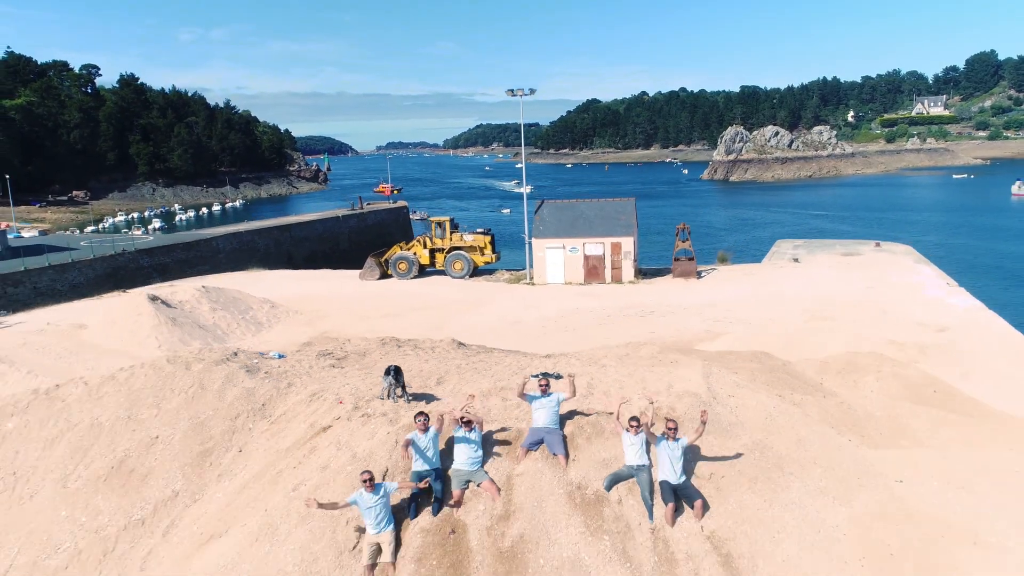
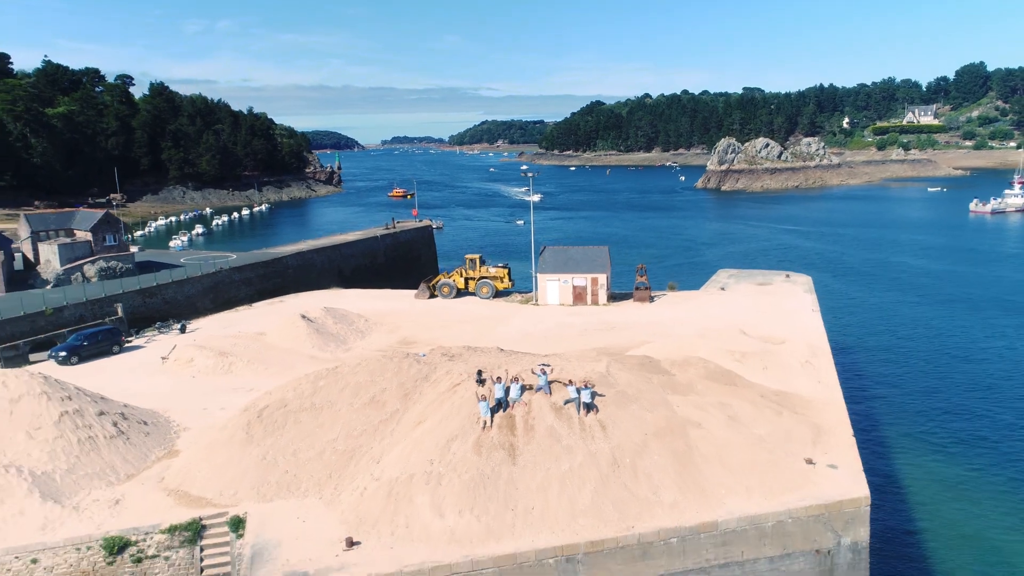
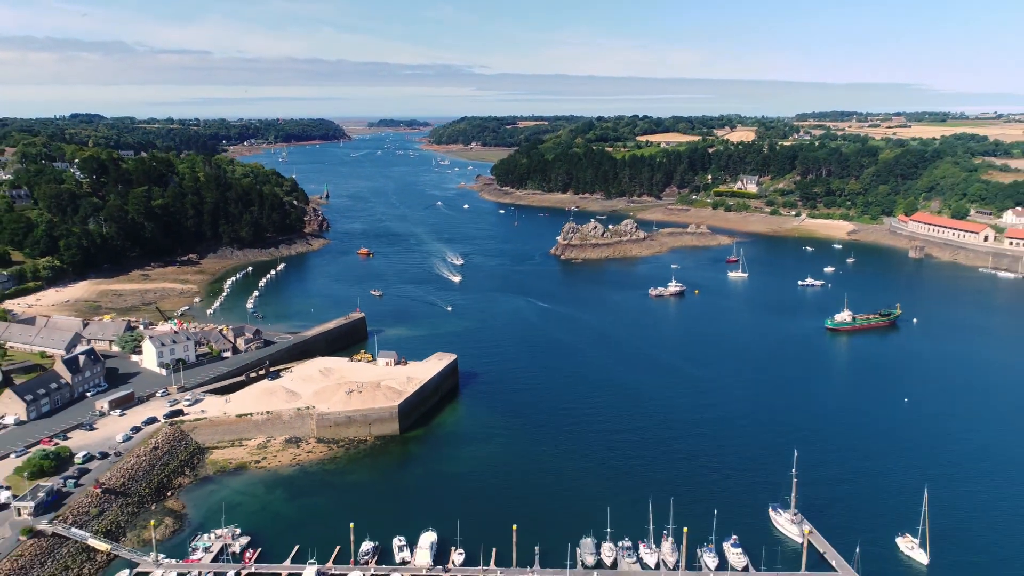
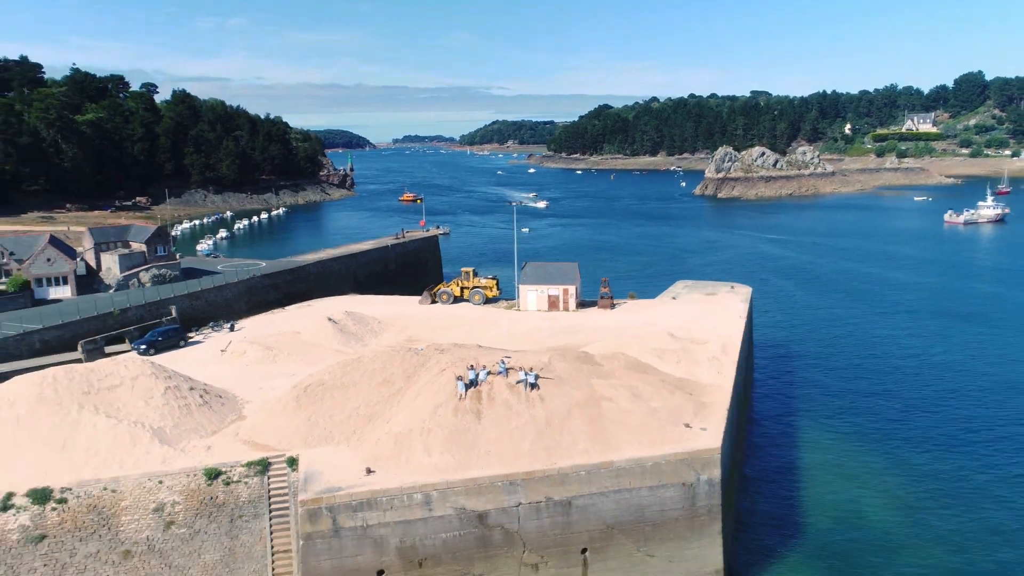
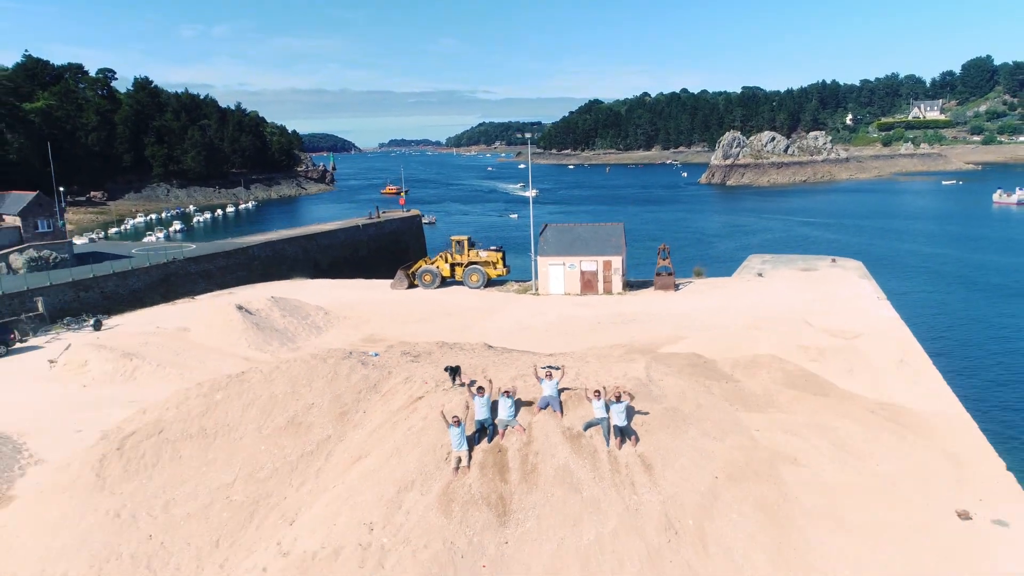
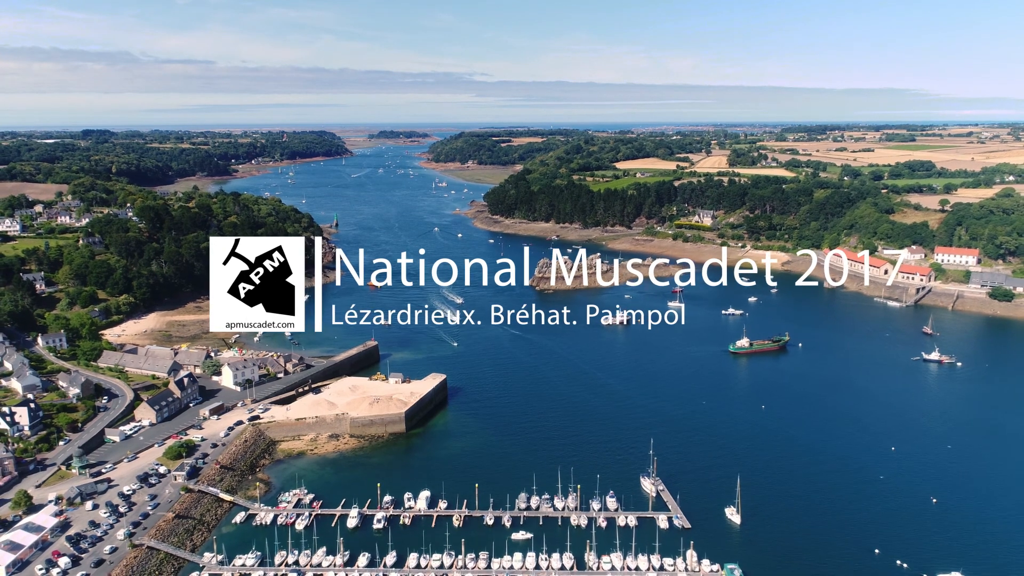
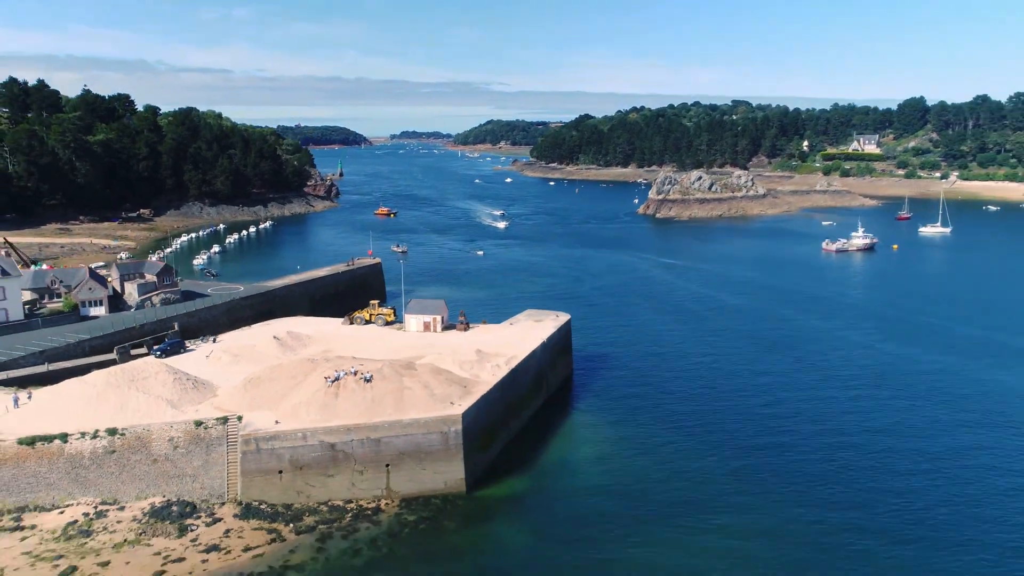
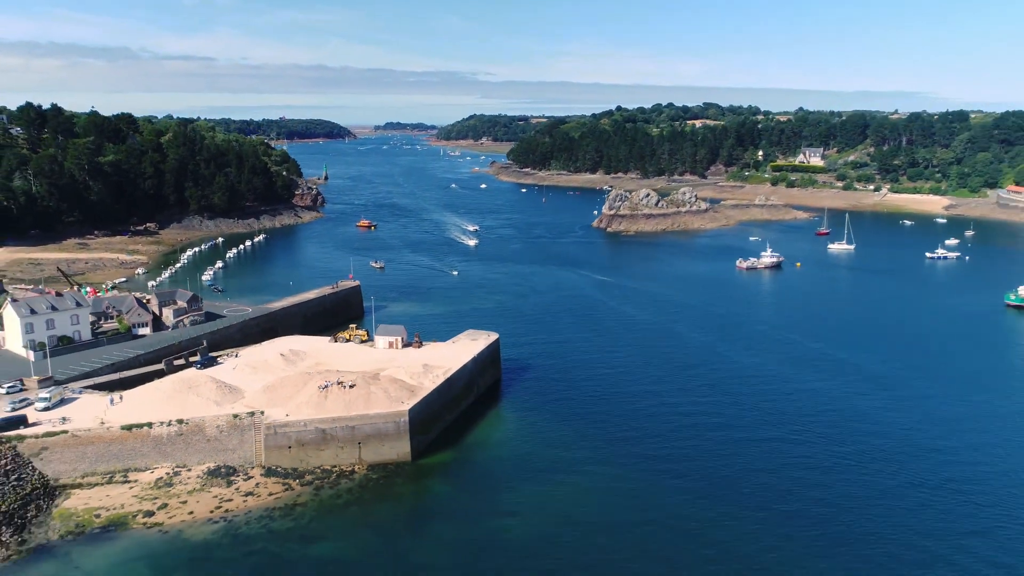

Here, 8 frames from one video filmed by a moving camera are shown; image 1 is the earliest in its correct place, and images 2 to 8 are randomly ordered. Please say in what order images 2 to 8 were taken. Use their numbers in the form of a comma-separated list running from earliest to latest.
5, 2, 4, 7, 8, 3, 6
